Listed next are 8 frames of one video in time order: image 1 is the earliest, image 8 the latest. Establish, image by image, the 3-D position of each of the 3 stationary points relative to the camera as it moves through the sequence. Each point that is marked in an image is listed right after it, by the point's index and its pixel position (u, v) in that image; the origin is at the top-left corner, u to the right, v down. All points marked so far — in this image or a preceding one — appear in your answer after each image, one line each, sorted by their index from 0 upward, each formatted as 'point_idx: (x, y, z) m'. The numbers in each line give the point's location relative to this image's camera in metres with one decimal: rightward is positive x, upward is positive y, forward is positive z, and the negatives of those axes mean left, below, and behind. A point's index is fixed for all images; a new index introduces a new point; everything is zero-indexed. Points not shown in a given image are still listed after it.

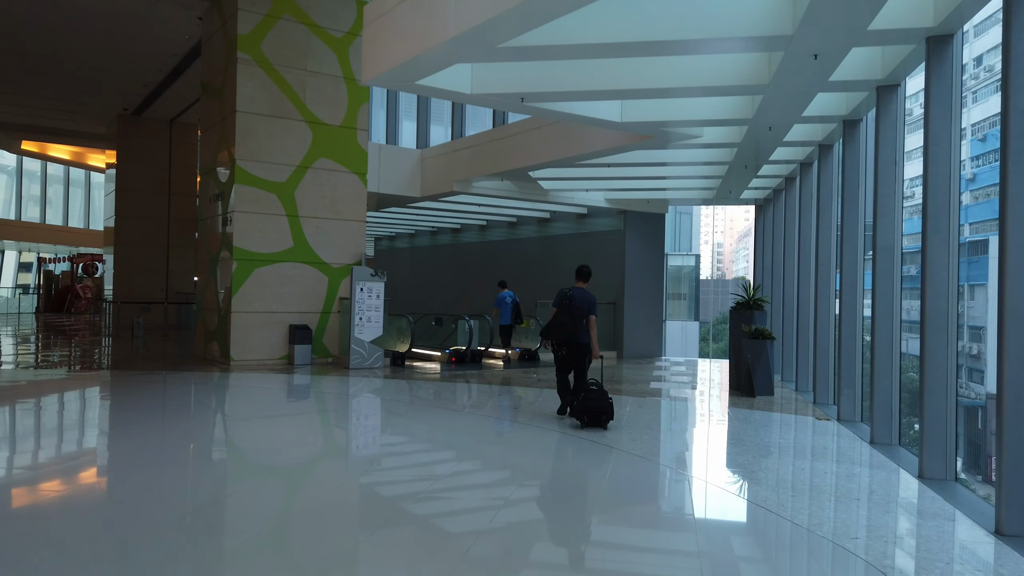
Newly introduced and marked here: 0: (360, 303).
0: (-2.8, -0.3, +13.2) m
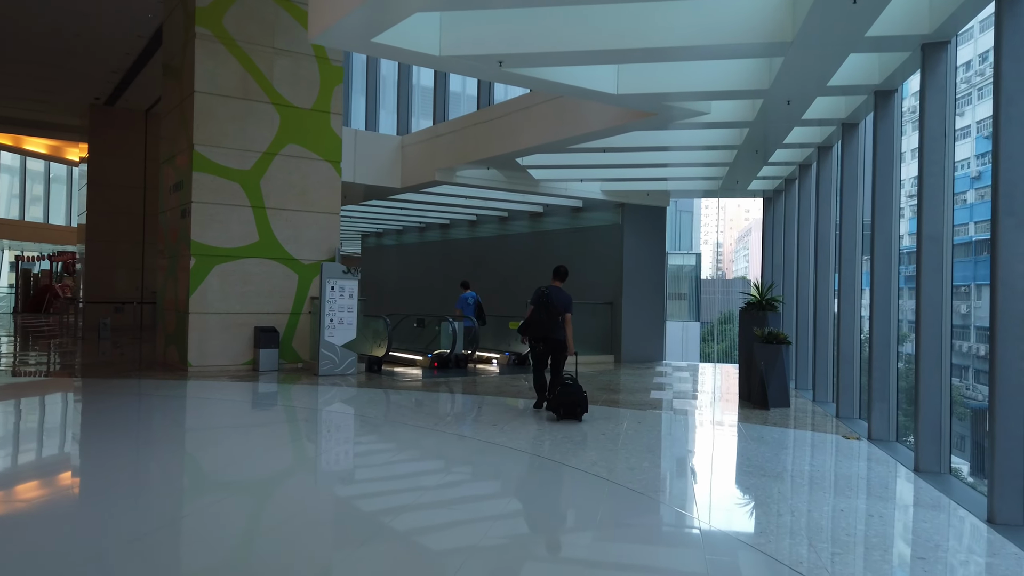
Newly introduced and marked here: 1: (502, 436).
0: (-3.0, -0.2, +12.0) m
1: (-0.1, -1.6, +8.6) m
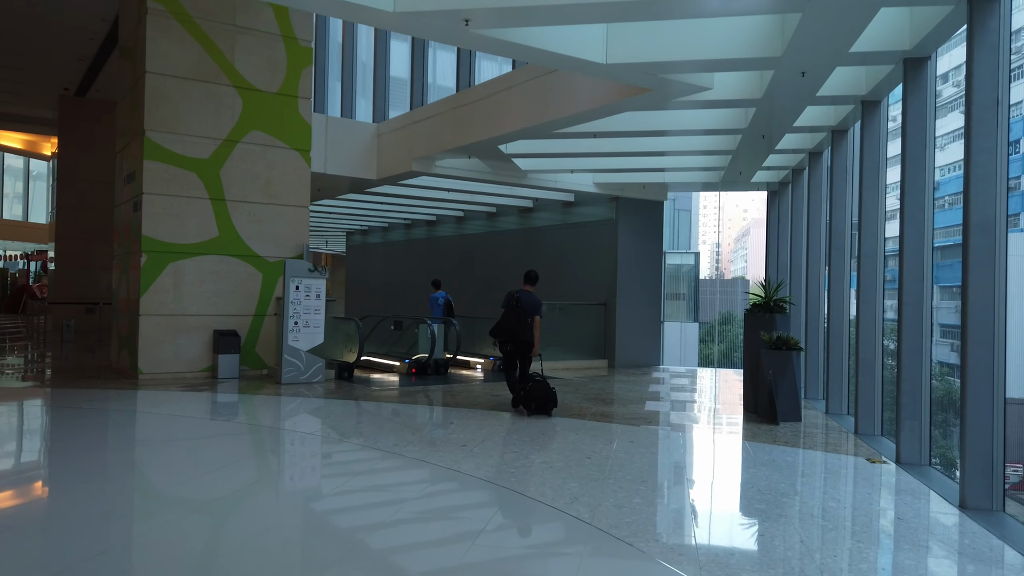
0: (-3.3, -0.2, +11.0) m
1: (-0.4, -1.6, +7.5) m
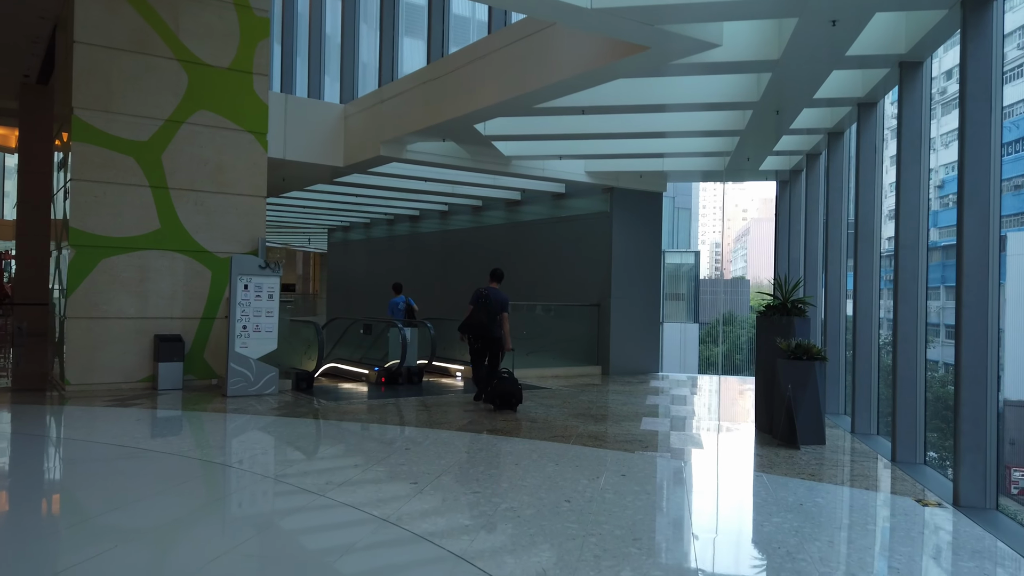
0: (-3.6, -0.2, +9.6) m
1: (-0.7, -1.6, +6.2) m
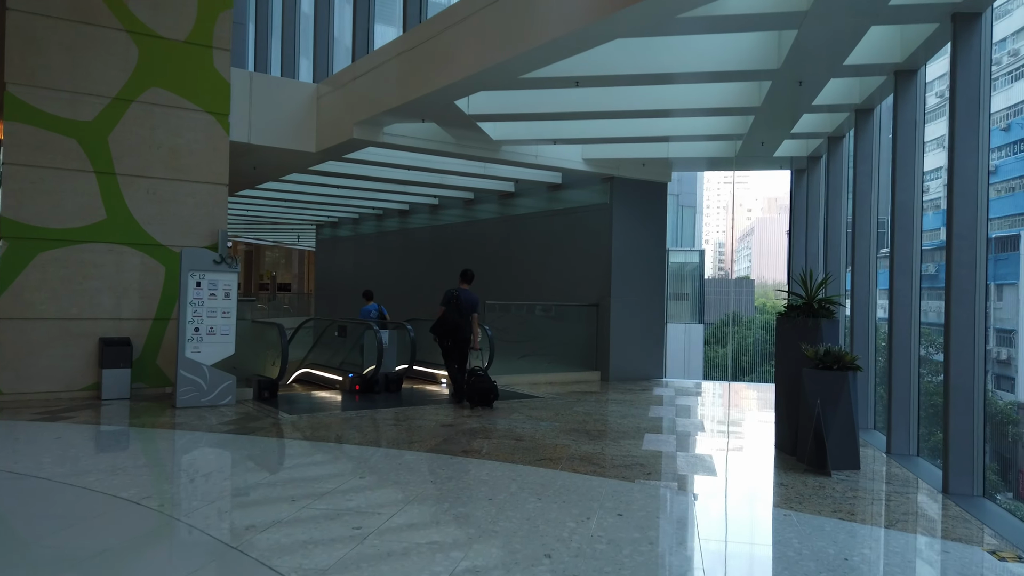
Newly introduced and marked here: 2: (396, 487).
0: (-3.8, -0.2, +8.6) m
1: (-0.8, -1.6, +5.1) m
2: (-0.9, -1.6, +5.8) m
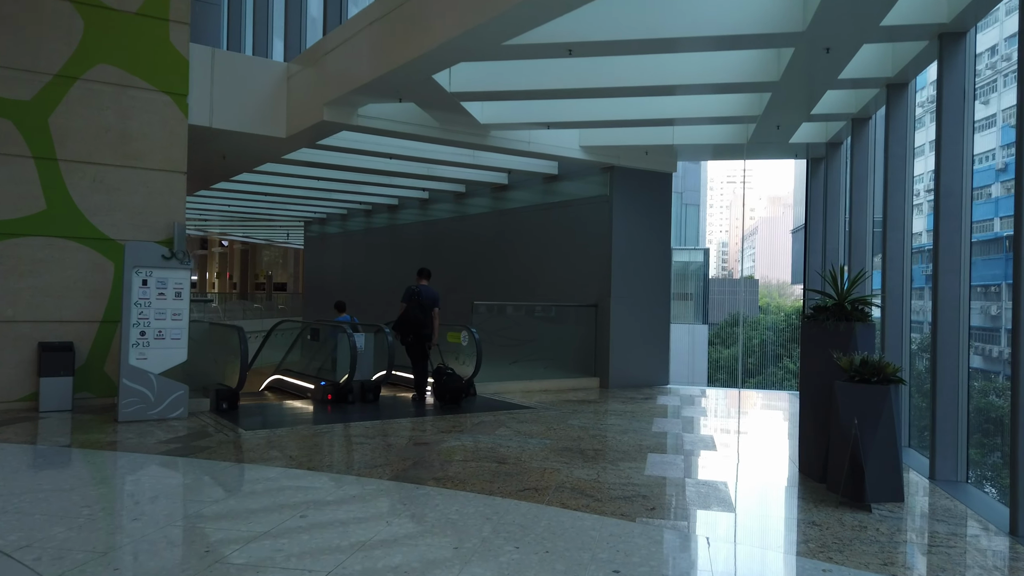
0: (-3.9, -0.2, +7.6) m
1: (-1.0, -1.6, +4.2) m
2: (-1.1, -1.6, +4.8) m
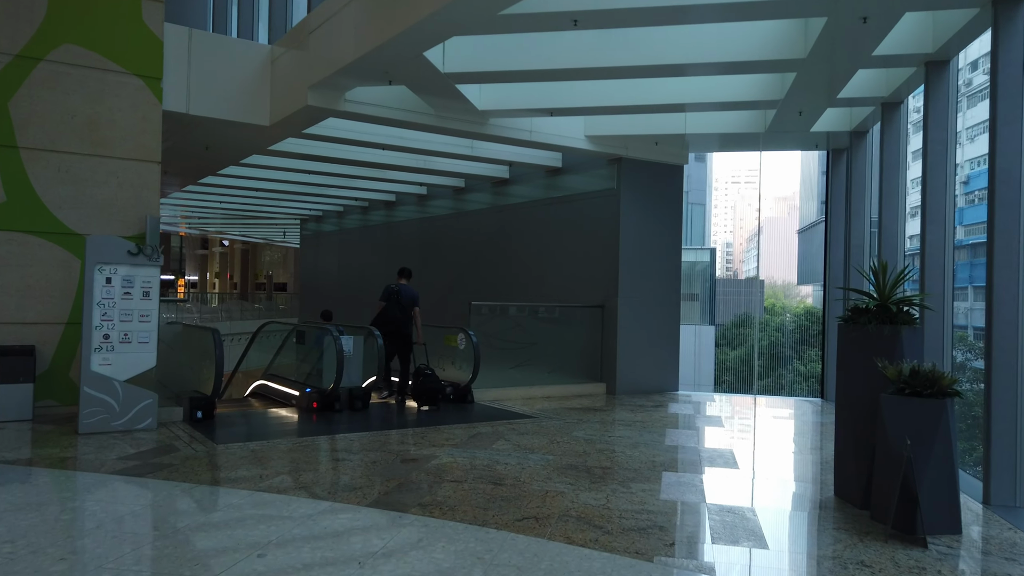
0: (-3.9, -0.2, +6.9) m
1: (-1.0, -1.6, +3.5) m
2: (-1.1, -1.6, +4.1) m
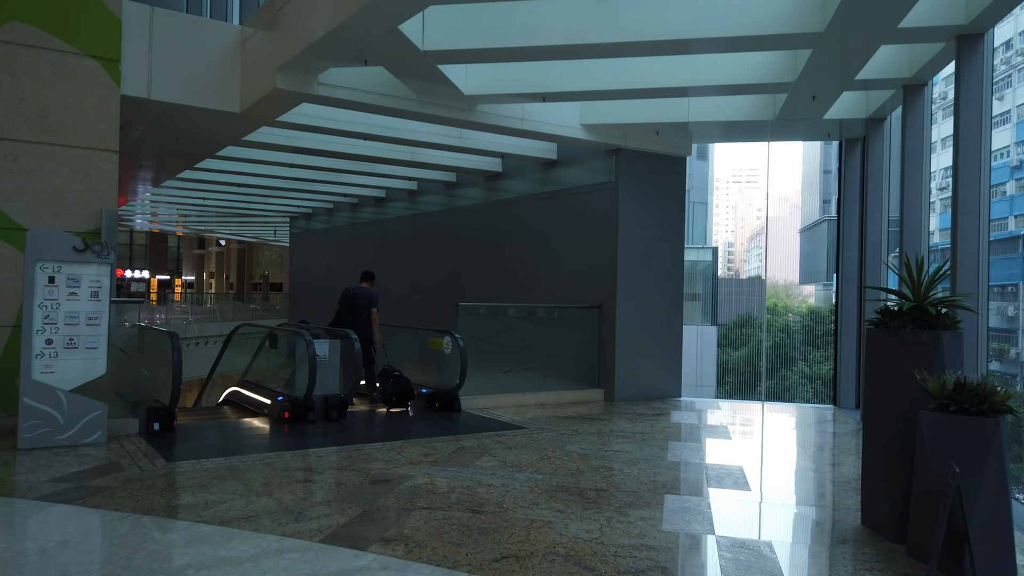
0: (-4.0, -0.2, +6.3) m
1: (-1.2, -1.6, +2.8) m
2: (-1.2, -1.5, +3.4) m
